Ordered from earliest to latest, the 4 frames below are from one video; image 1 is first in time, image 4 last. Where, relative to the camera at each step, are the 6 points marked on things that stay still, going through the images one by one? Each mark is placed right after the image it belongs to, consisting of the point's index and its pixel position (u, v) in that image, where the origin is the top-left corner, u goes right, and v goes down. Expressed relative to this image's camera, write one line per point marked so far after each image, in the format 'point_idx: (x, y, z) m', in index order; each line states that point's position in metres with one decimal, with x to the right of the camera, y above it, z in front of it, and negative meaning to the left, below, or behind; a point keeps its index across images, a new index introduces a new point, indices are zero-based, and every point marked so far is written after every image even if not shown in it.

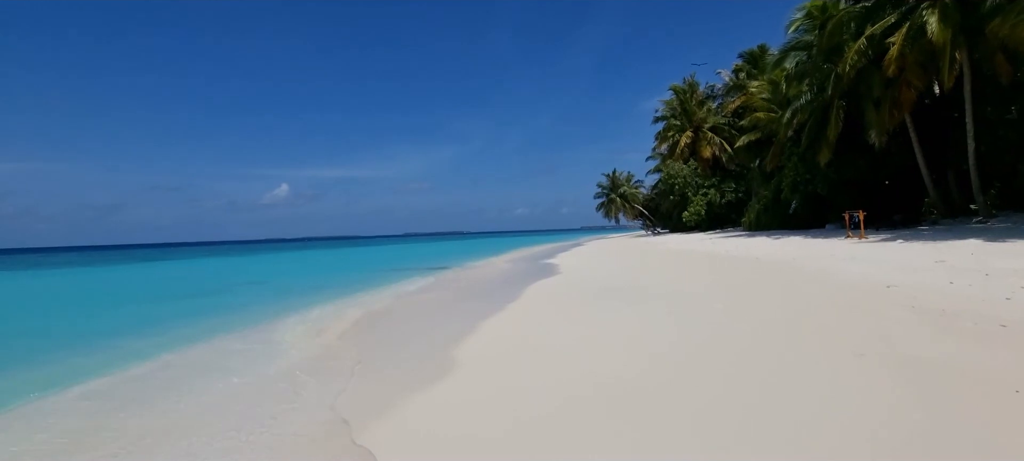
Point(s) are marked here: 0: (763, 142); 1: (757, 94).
0: (+9.2, +3.2, +19.1) m
1: (+8.5, +4.7, +18.2) m
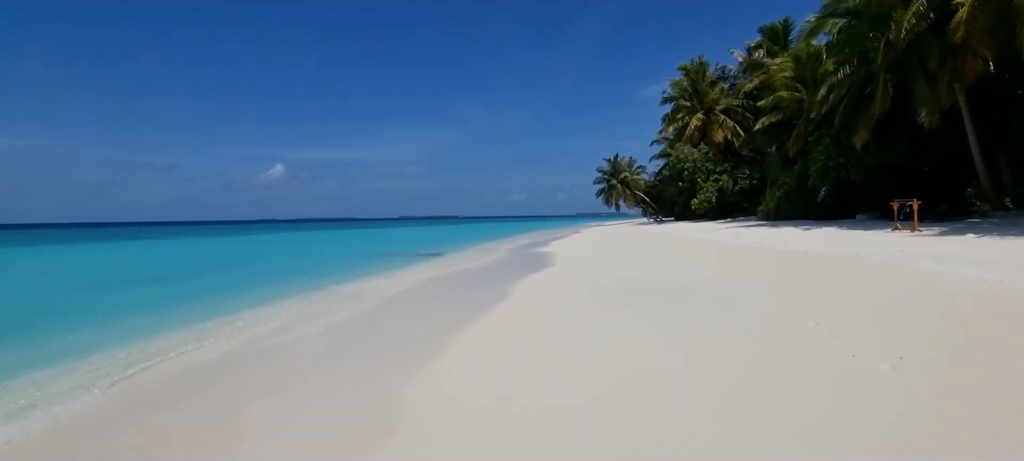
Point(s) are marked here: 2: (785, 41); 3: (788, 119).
0: (+9.2, +3.5, +18.0) m
1: (+8.6, +5.1, +17.1) m
2: (+10.4, +7.1, +20.0) m
3: (+9.1, +3.7, +17.5) m
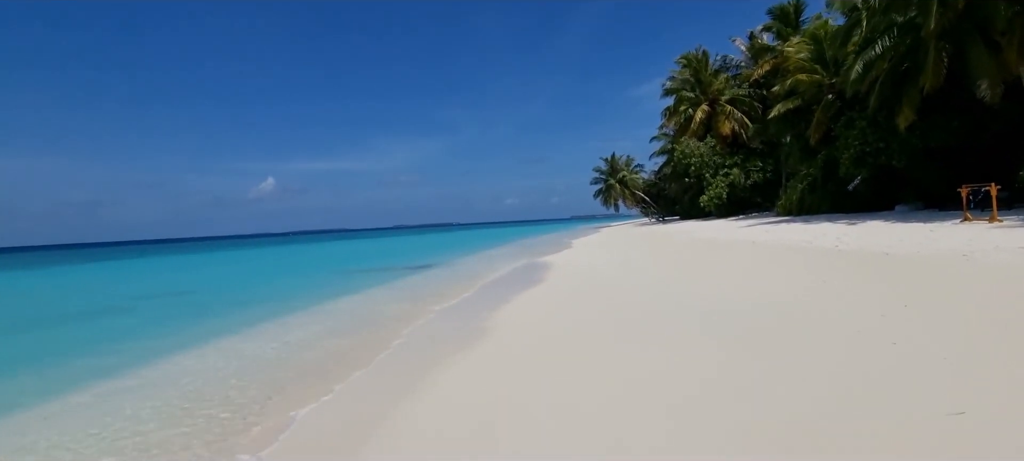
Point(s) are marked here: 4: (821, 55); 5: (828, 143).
0: (+8.9, +3.7, +17.0) m
1: (+8.3, +5.2, +16.1) m
2: (+10.0, +7.3, +19.1) m
3: (+8.9, +3.8, +16.5) m
4: (+8.9, +5.1, +15.6) m
5: (+9.5, +2.6, +16.3) m
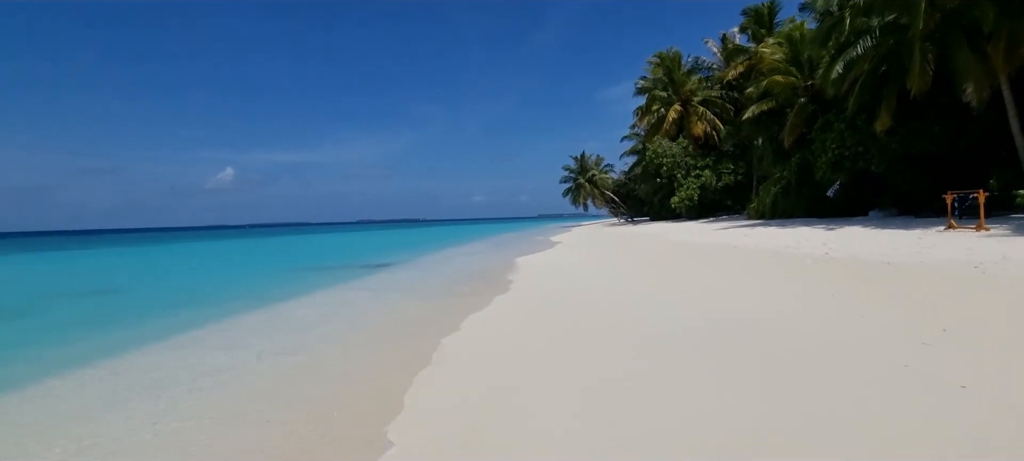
0: (+8.0, +3.6, +17.1) m
1: (+7.4, +5.1, +16.1) m
2: (+9.0, +7.2, +19.1) m
3: (+8.0, +3.7, +16.5) m
4: (+8.1, +4.9, +15.6) m
5: (+8.6, +2.5, +16.4) m
